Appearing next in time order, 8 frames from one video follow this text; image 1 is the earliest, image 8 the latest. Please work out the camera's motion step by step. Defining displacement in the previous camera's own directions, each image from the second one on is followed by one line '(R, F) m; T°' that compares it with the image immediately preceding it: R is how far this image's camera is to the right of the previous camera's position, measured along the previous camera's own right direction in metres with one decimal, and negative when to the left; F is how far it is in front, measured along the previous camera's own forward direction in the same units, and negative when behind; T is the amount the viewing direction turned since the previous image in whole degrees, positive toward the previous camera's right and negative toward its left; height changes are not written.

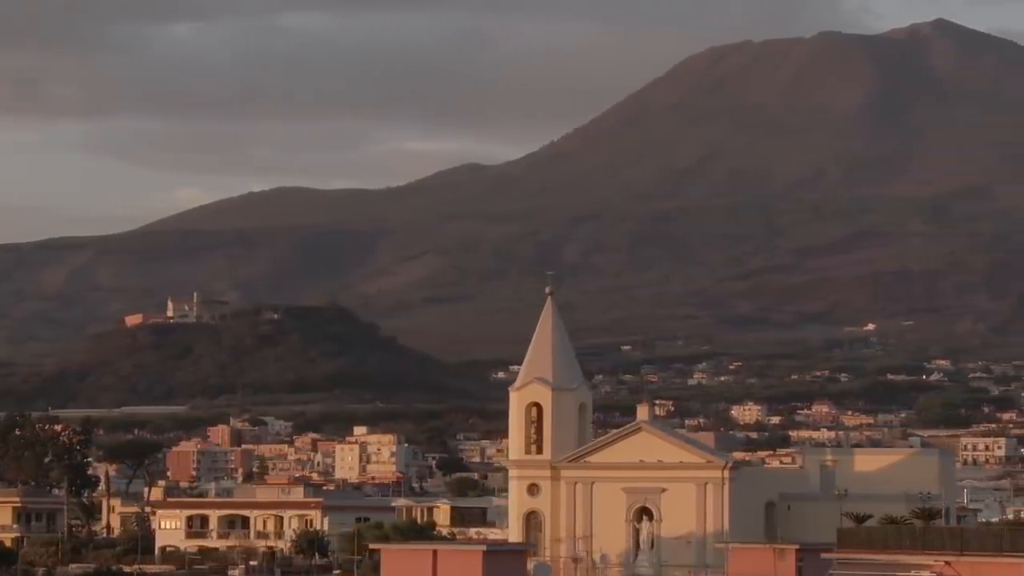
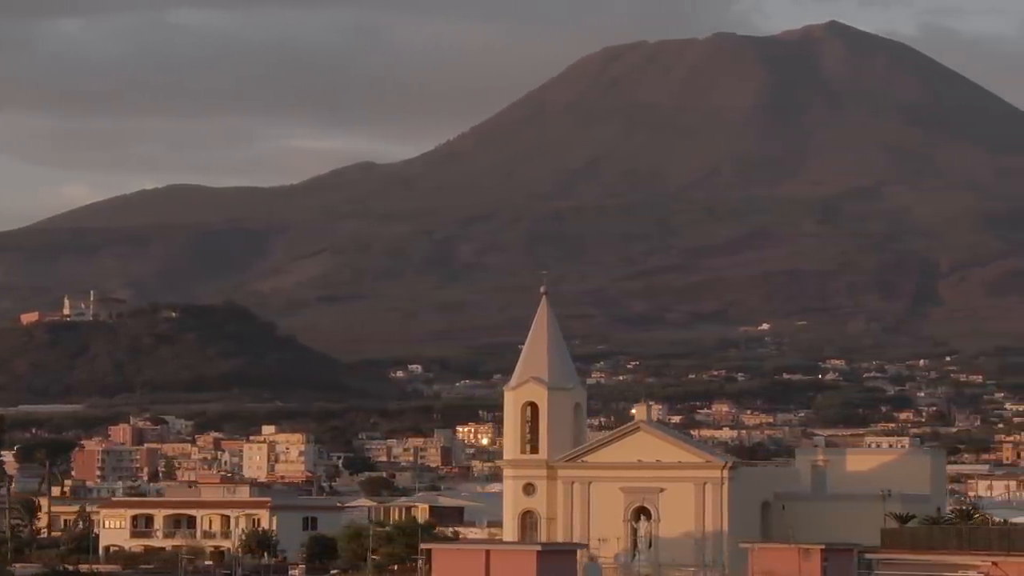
(-1.2, 0.0) m; +3°
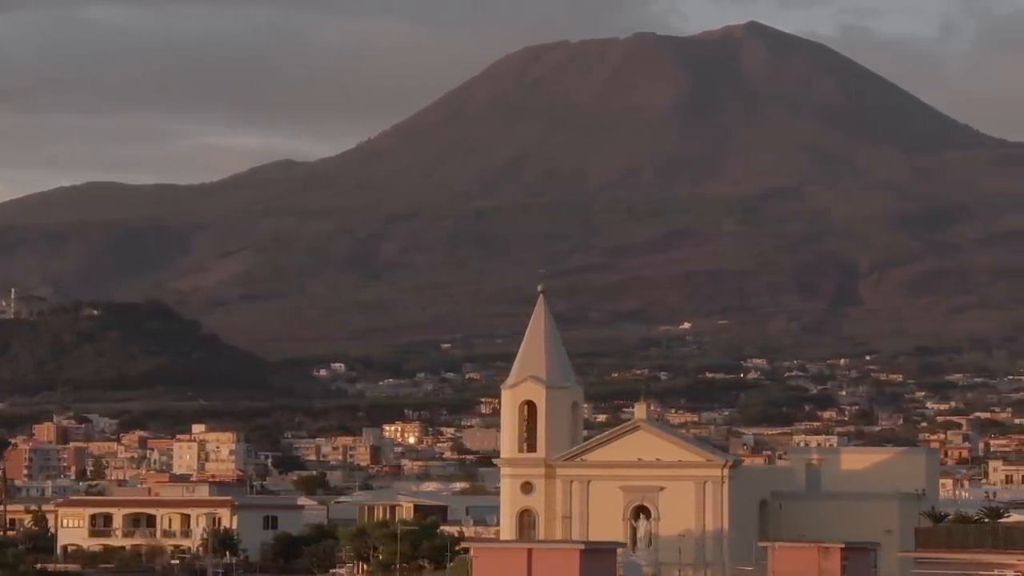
(-0.9, 0.0) m; +2°
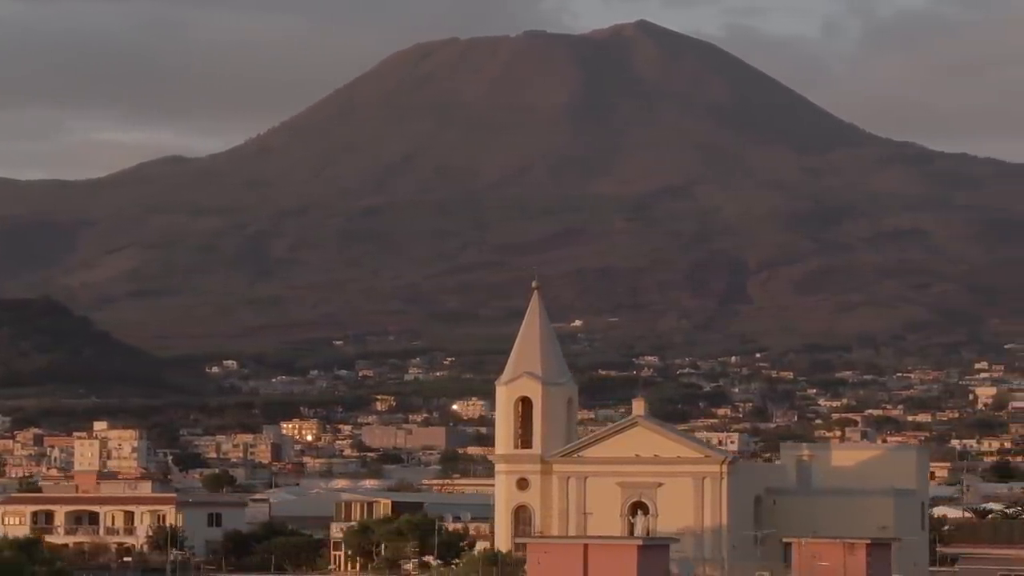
(-1.2, 0.0) m; +3°
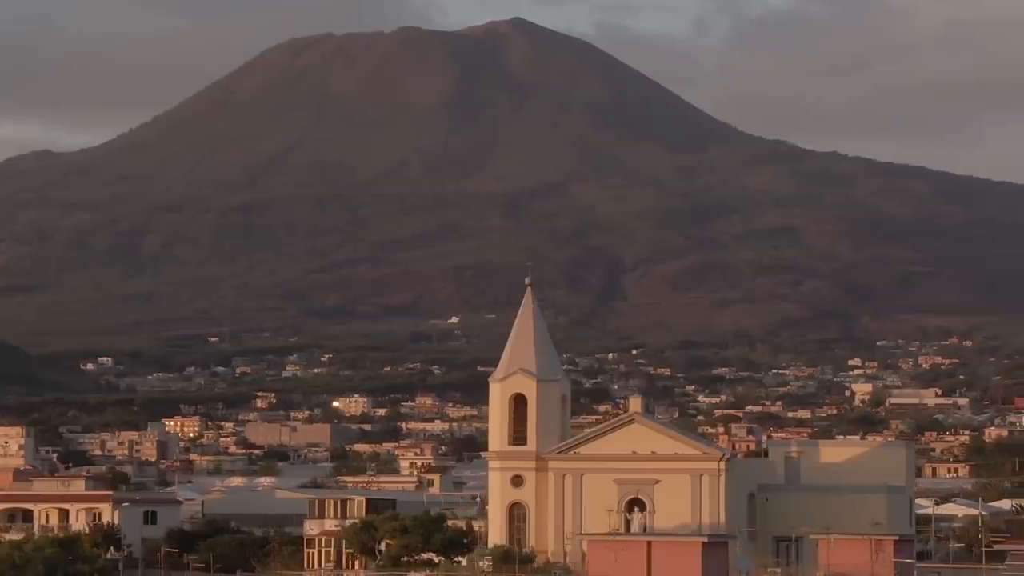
(-1.4, +0.1) m; +3°
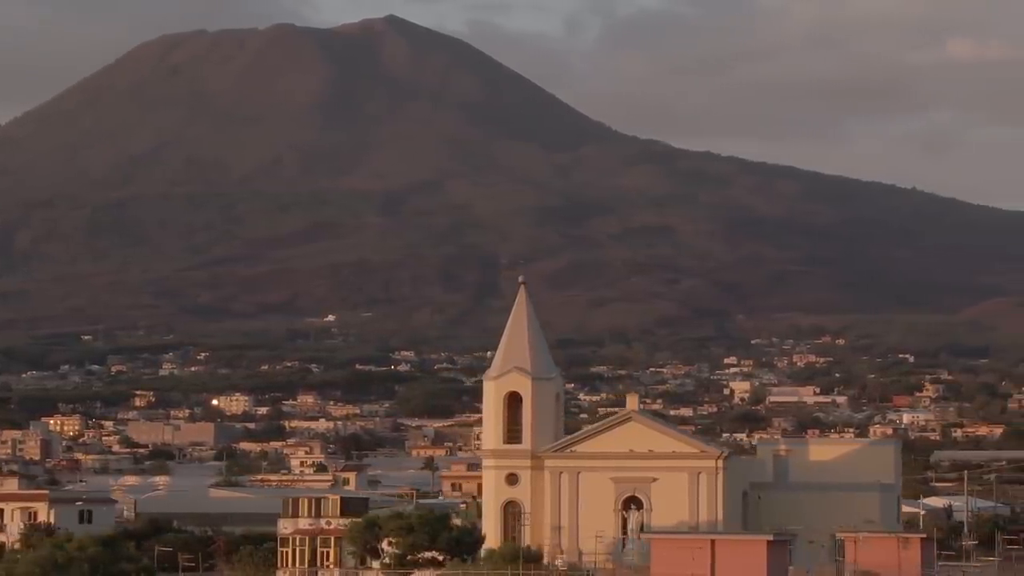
(-1.4, +0.1) m; +3°
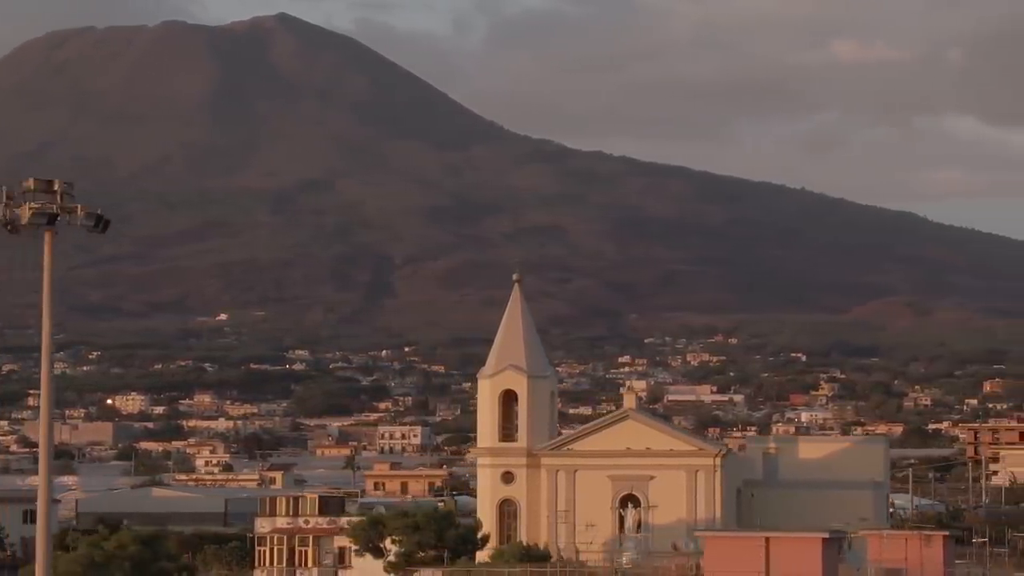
(-1.2, +0.1) m; +3°
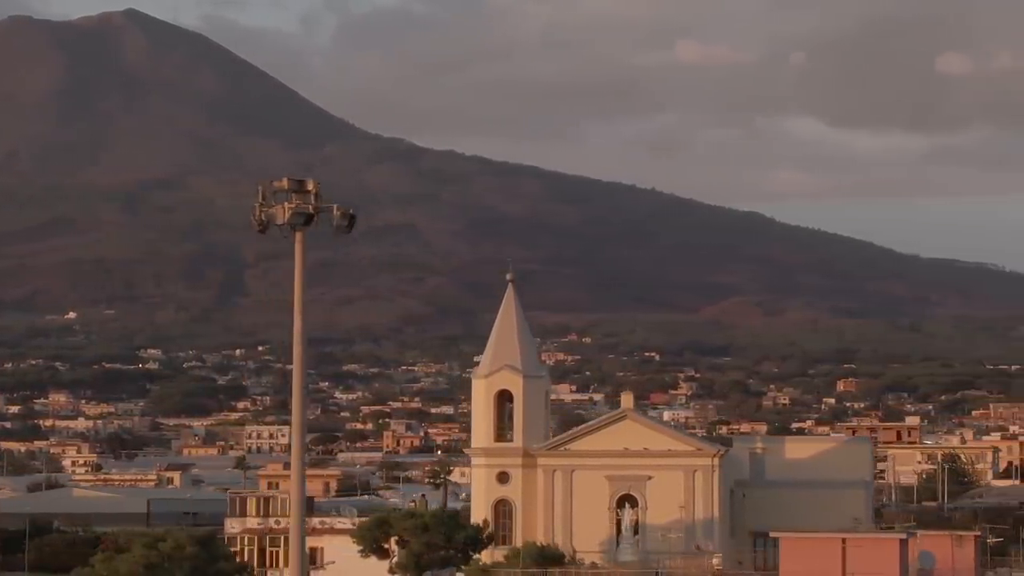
(-1.6, +0.2) m; +4°
